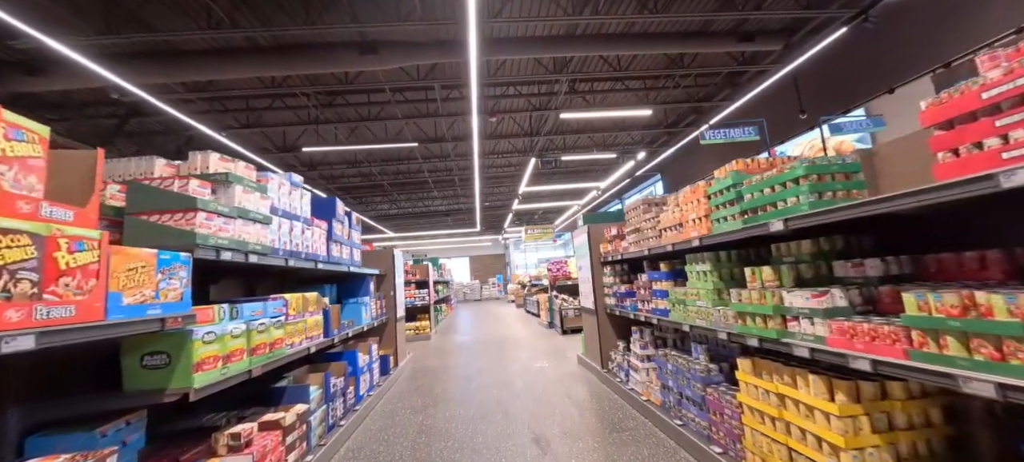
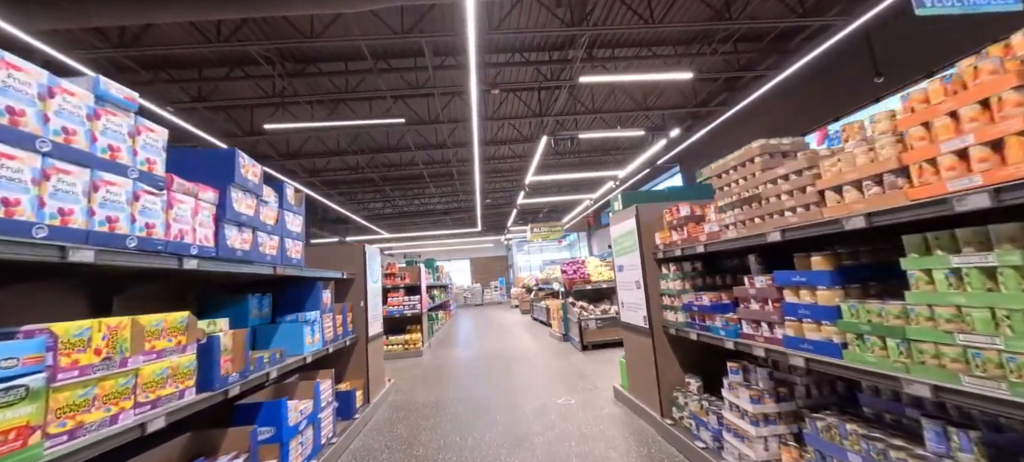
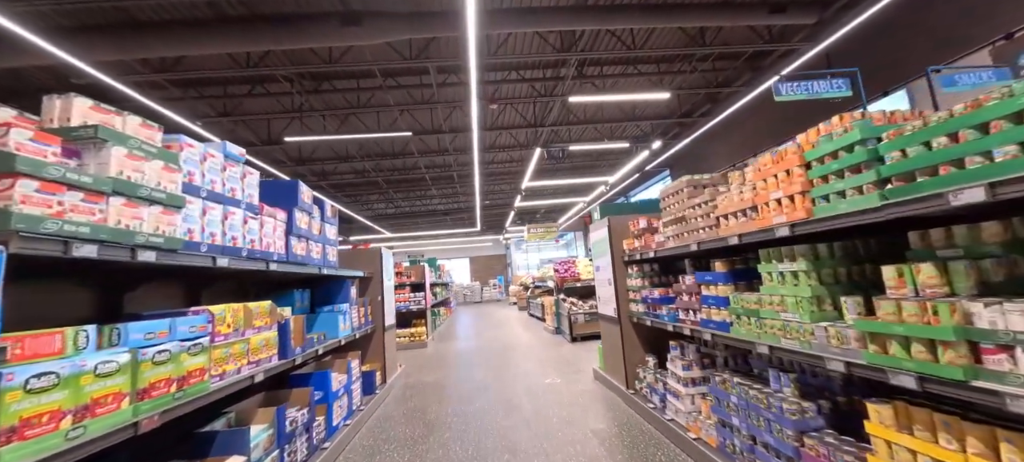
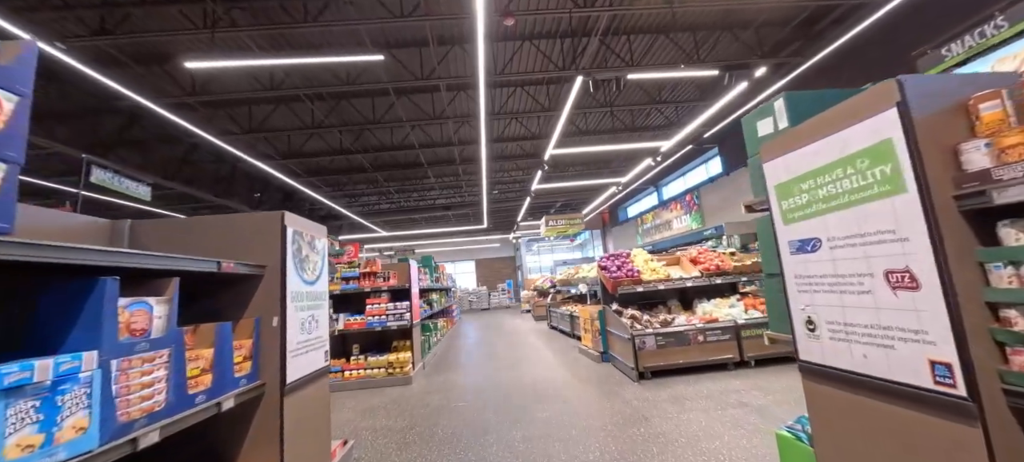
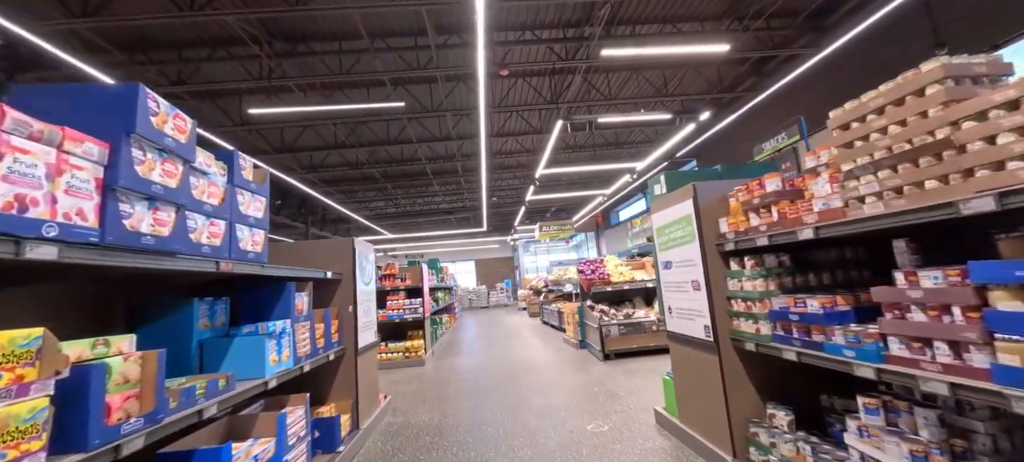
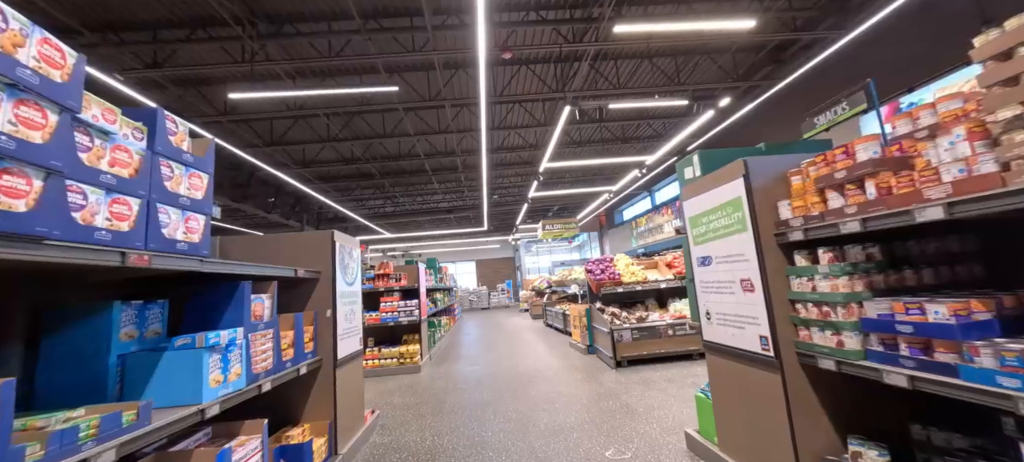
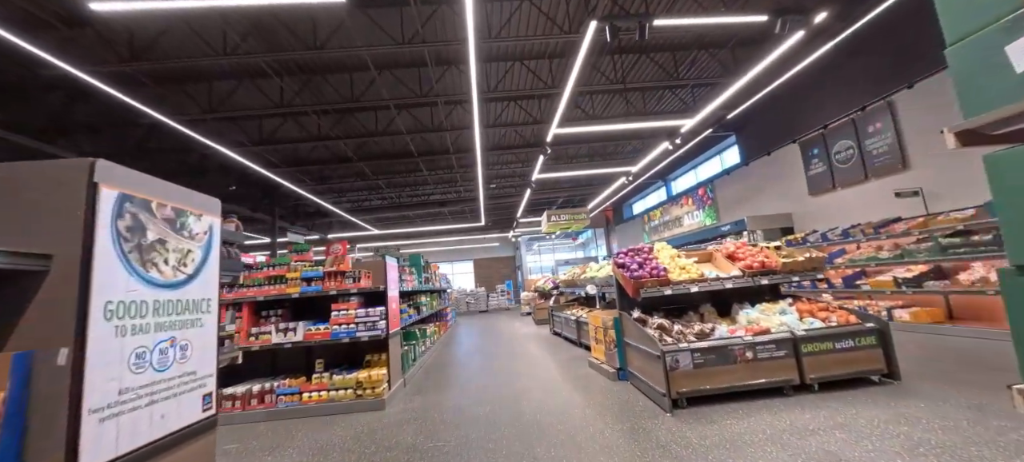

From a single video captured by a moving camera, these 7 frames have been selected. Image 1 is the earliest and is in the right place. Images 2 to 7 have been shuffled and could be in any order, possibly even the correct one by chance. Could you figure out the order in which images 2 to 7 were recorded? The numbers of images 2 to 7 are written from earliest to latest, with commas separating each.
3, 2, 5, 6, 4, 7
